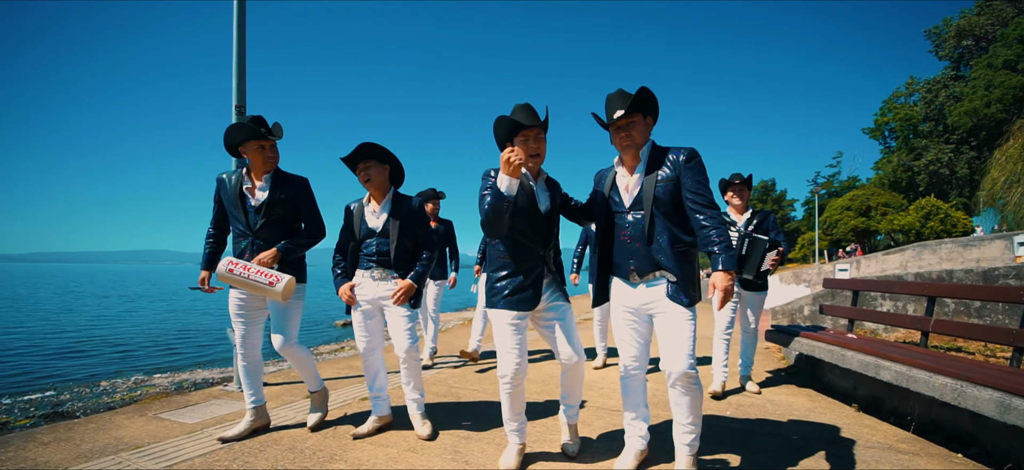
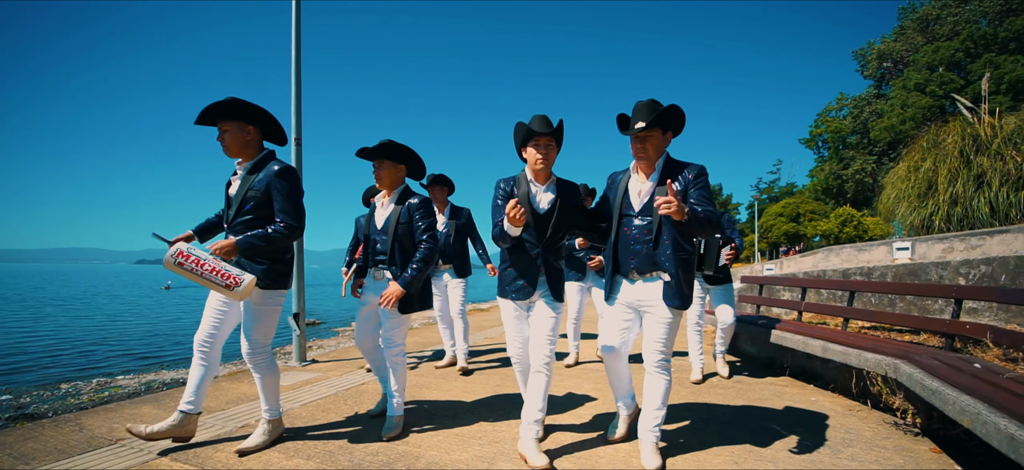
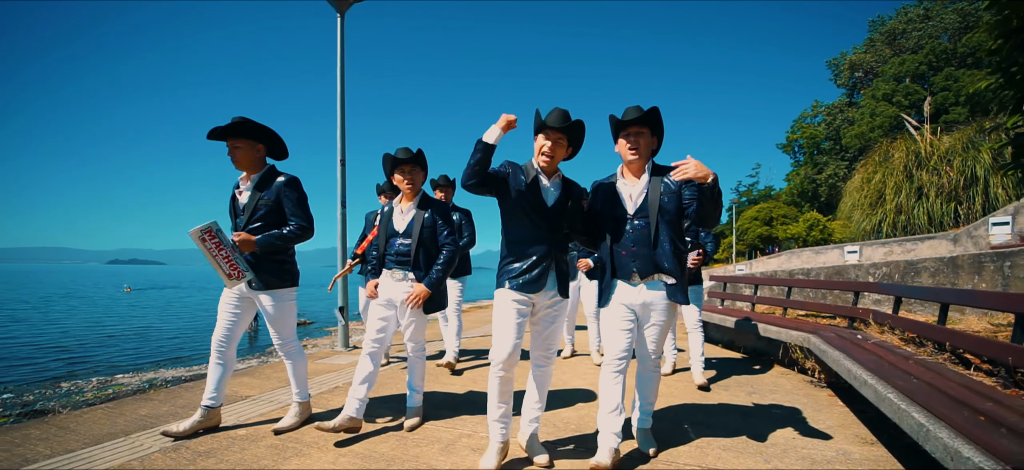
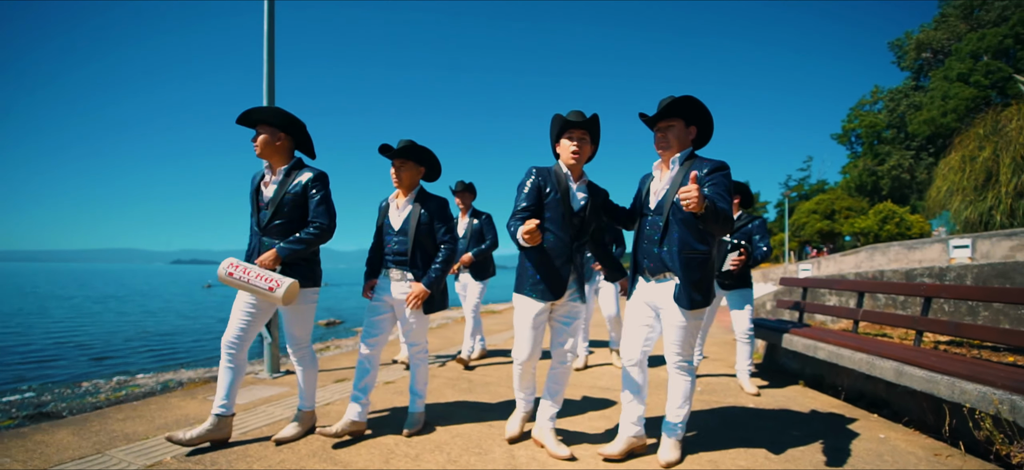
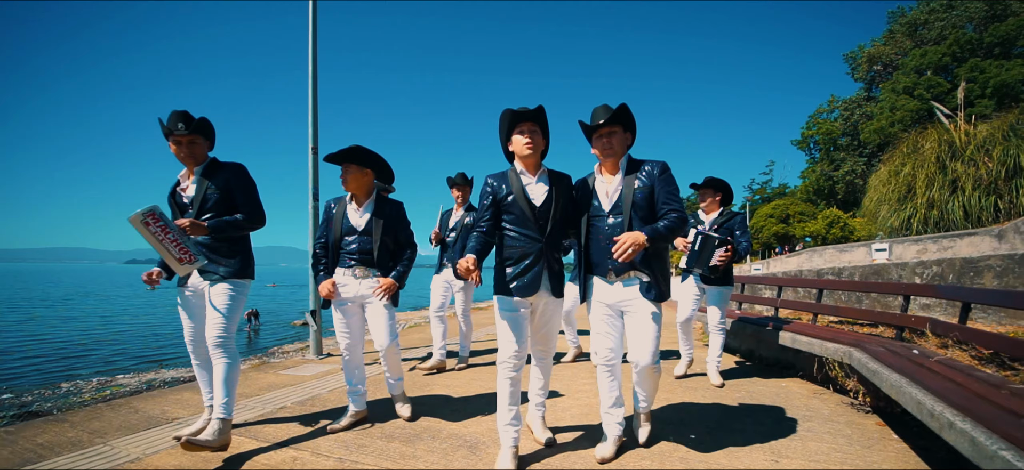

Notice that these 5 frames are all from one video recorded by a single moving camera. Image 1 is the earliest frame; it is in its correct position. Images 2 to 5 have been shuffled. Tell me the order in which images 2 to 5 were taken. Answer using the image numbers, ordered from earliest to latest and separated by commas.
4, 2, 5, 3
